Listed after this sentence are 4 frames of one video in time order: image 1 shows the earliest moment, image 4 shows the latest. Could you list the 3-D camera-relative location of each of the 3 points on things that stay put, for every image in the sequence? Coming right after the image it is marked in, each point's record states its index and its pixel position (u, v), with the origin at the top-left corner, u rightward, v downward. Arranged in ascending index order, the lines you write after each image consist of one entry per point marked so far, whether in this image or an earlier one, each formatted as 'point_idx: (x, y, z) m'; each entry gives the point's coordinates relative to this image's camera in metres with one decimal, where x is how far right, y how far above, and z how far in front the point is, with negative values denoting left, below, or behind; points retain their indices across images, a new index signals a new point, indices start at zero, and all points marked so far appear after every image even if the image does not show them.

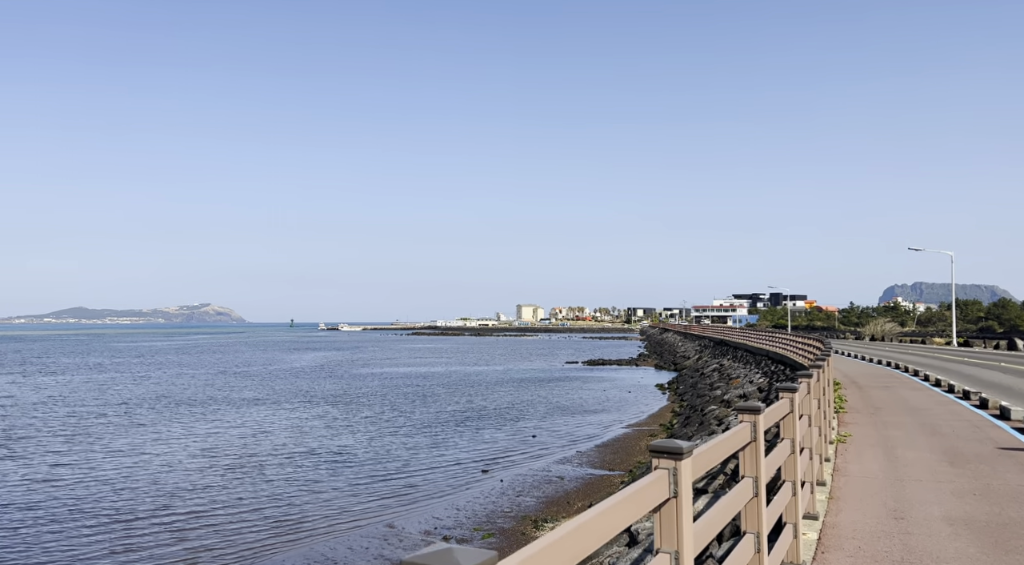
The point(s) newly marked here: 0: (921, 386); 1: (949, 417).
0: (+8.4, -2.2, +16.8) m
1: (+6.0, -1.9, +11.2) m
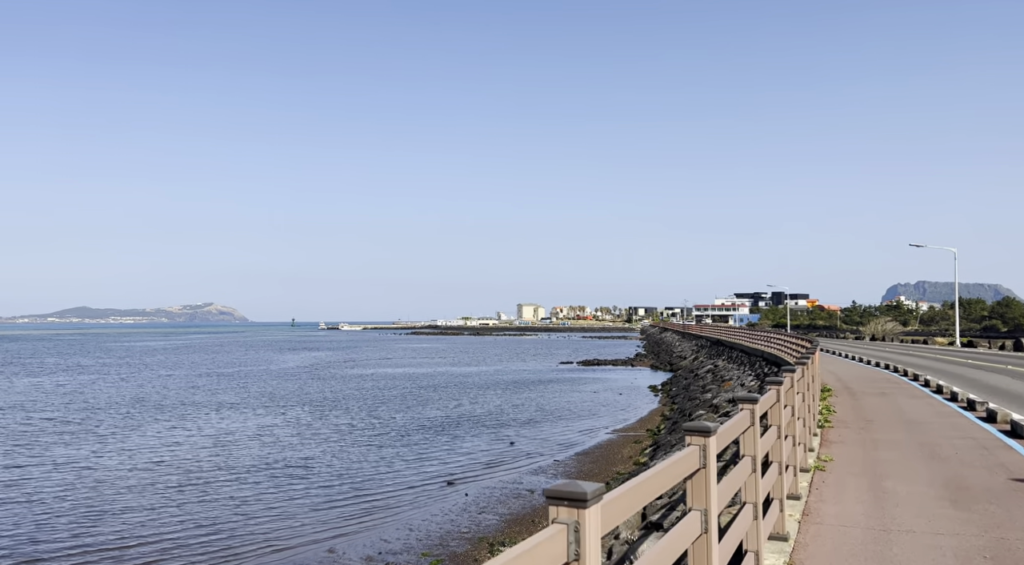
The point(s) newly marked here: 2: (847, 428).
0: (+7.6, -2.1, +15.2) m
1: (+5.2, -1.8, +9.6) m
2: (+4.3, -1.9, +10.5) m
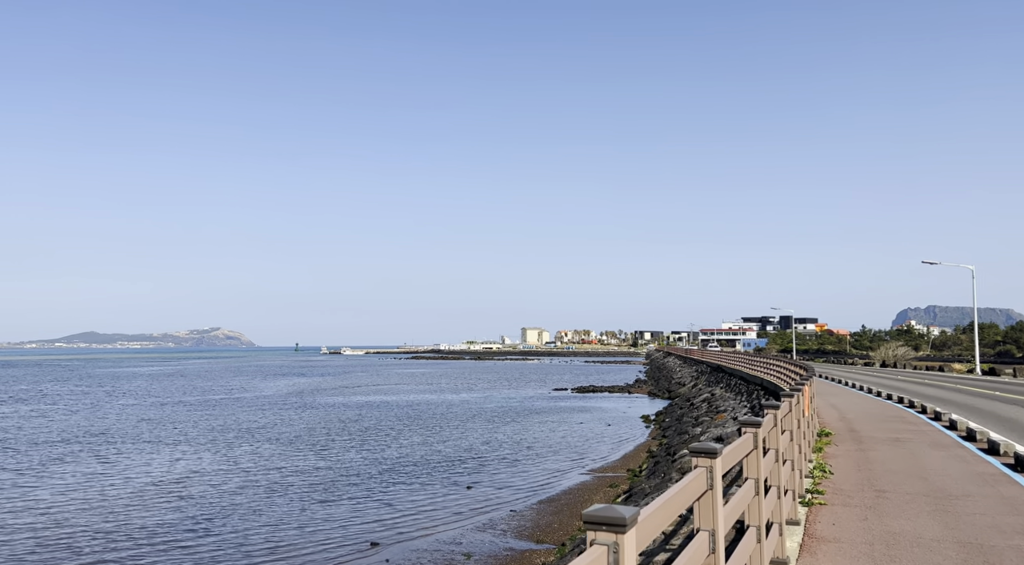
0: (+6.2, -2.3, +11.8) m
1: (+3.8, -1.8, +6.2) m
2: (+2.9, -2.0, +7.1) m
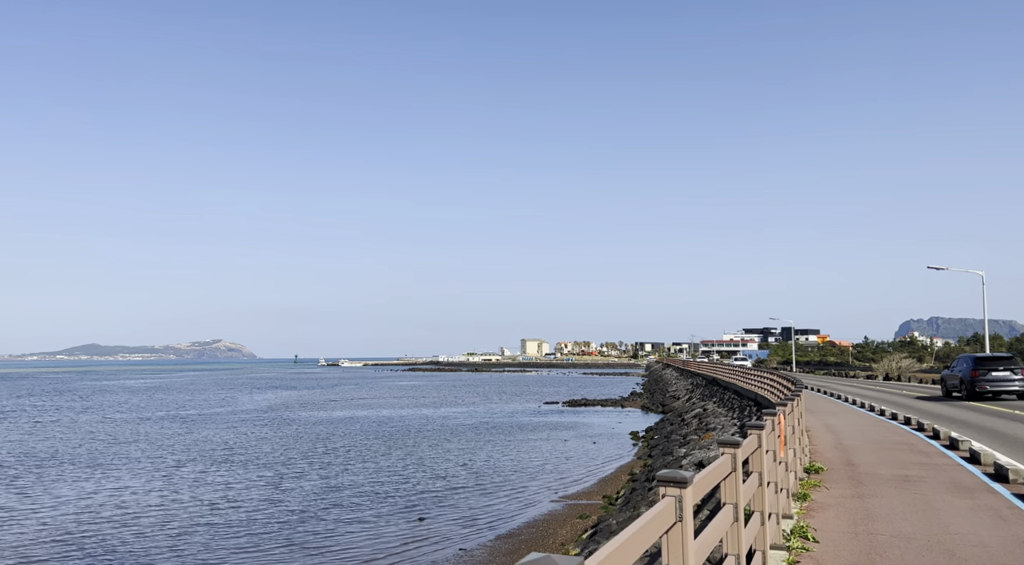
0: (+5.1, -2.3, +9.2) m
1: (+2.7, -1.7, +3.6) m
2: (+1.8, -1.9, +4.6) m
